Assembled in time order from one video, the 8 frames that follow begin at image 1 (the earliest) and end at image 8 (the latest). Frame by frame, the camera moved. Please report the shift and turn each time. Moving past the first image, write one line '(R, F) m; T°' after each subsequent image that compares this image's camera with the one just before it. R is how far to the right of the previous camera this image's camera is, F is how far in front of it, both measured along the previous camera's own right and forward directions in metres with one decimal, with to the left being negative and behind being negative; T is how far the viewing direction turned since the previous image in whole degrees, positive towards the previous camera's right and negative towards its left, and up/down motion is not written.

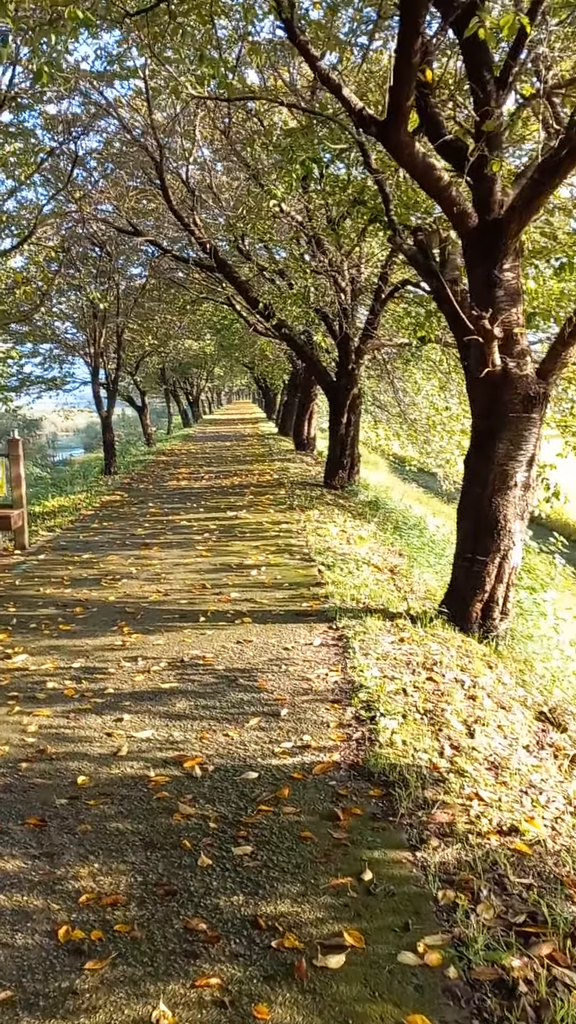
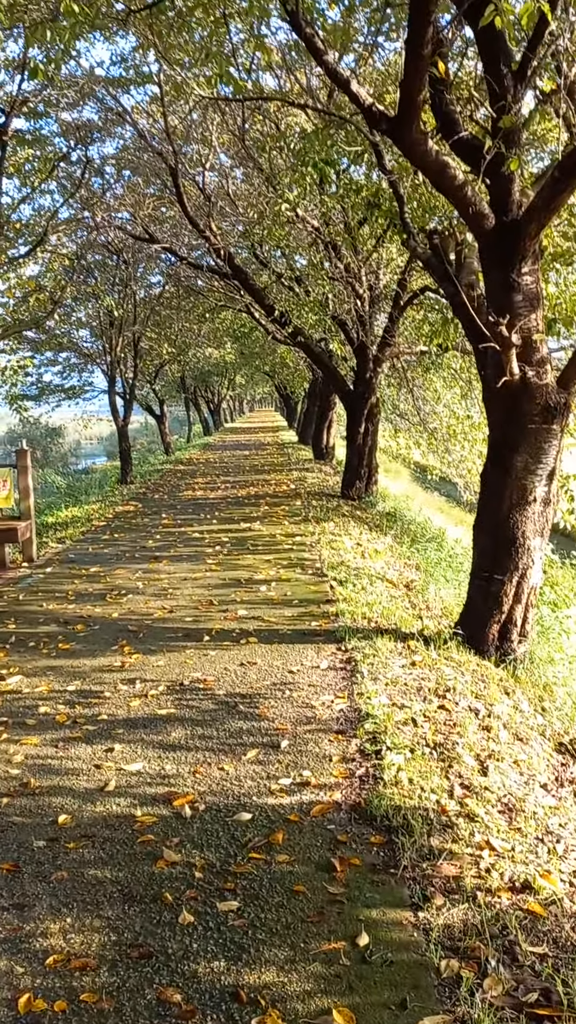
(+0.1, +0.3) m; -2°
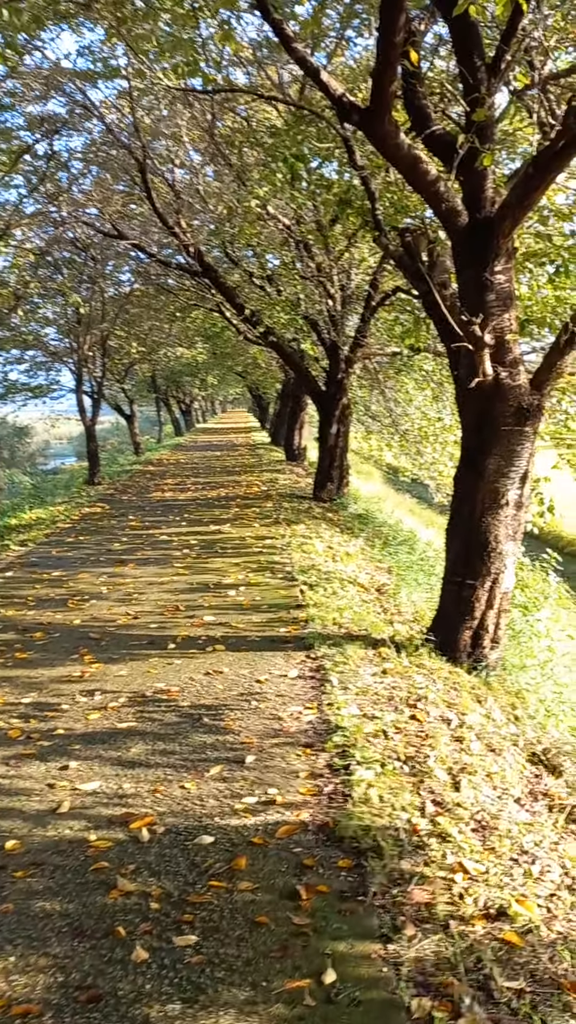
(0.0, +0.2) m; +2°
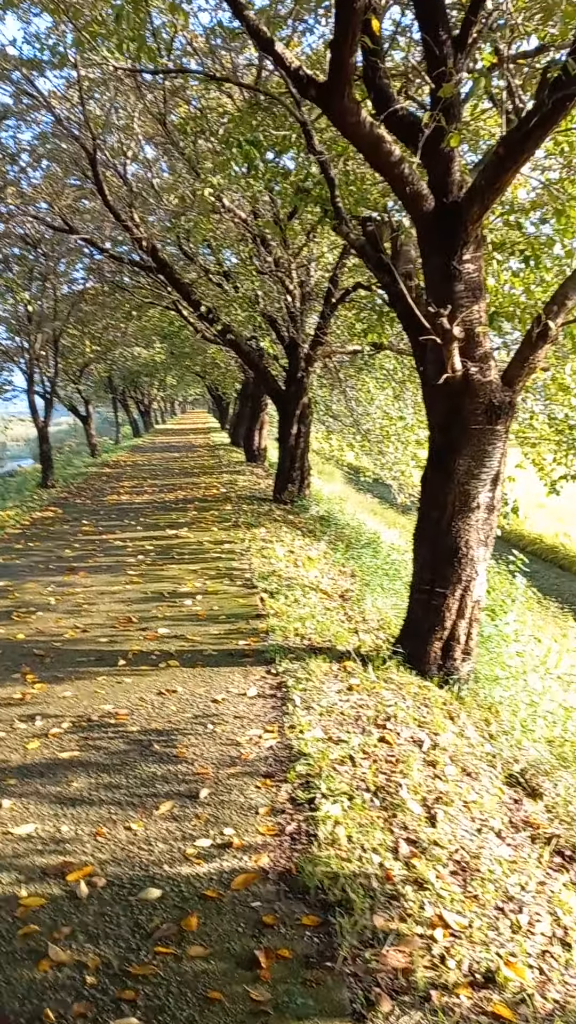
(0.0, +0.4) m; +3°
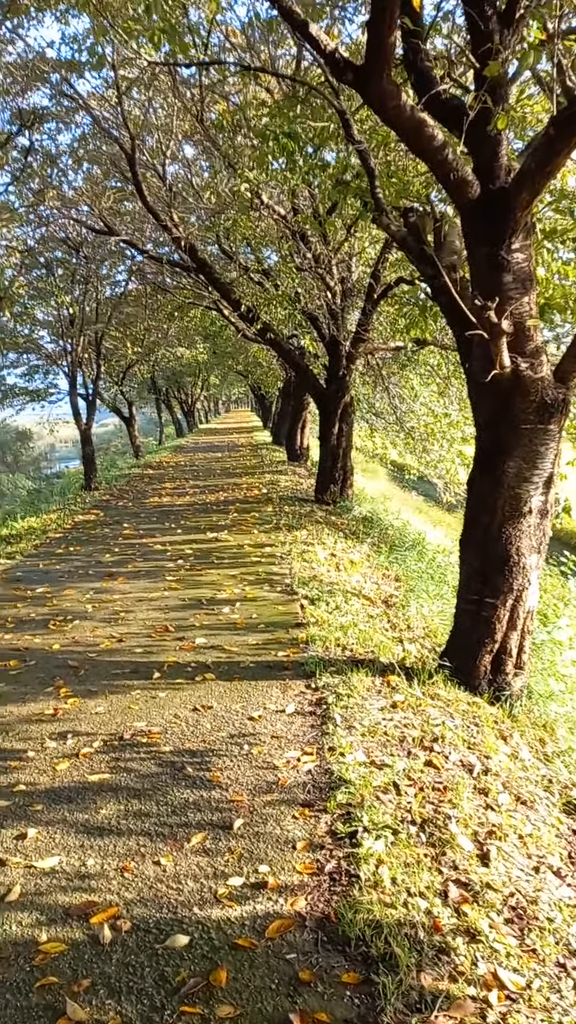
(0.0, +0.2) m; -3°
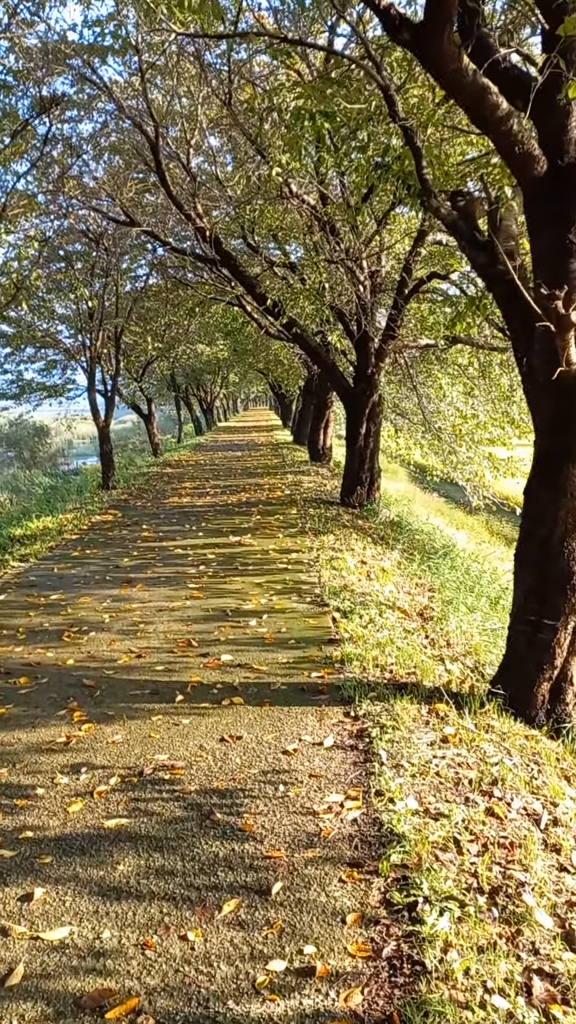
(-0.1, +0.5) m; -1°
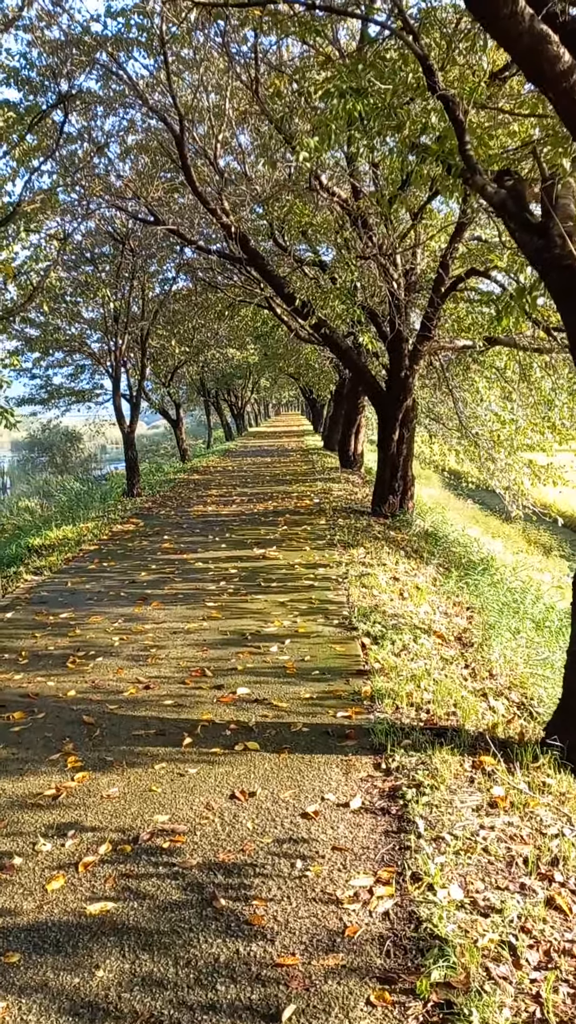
(0.0, +0.6) m; -2°
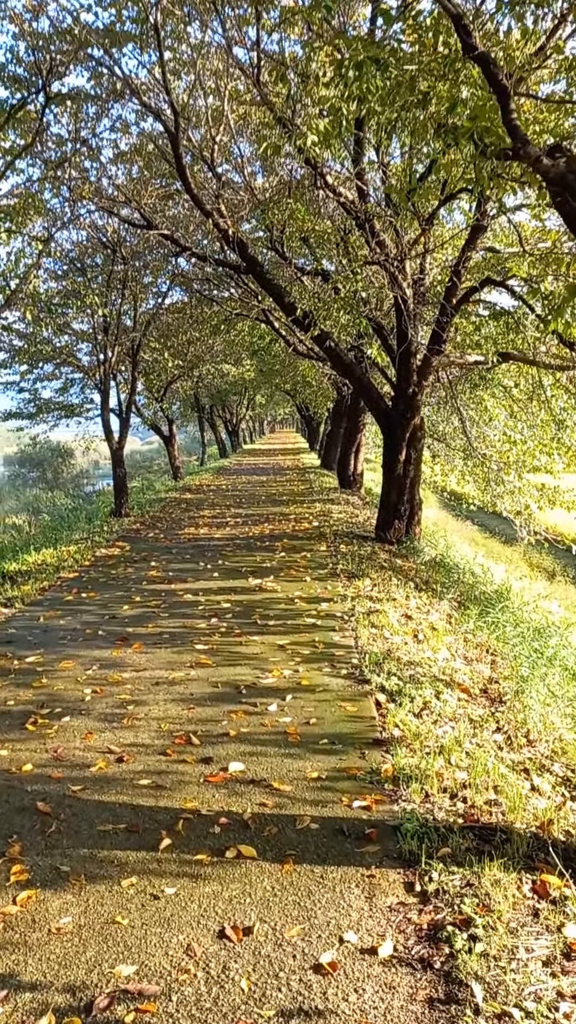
(-0.1, +0.8) m; 0°
